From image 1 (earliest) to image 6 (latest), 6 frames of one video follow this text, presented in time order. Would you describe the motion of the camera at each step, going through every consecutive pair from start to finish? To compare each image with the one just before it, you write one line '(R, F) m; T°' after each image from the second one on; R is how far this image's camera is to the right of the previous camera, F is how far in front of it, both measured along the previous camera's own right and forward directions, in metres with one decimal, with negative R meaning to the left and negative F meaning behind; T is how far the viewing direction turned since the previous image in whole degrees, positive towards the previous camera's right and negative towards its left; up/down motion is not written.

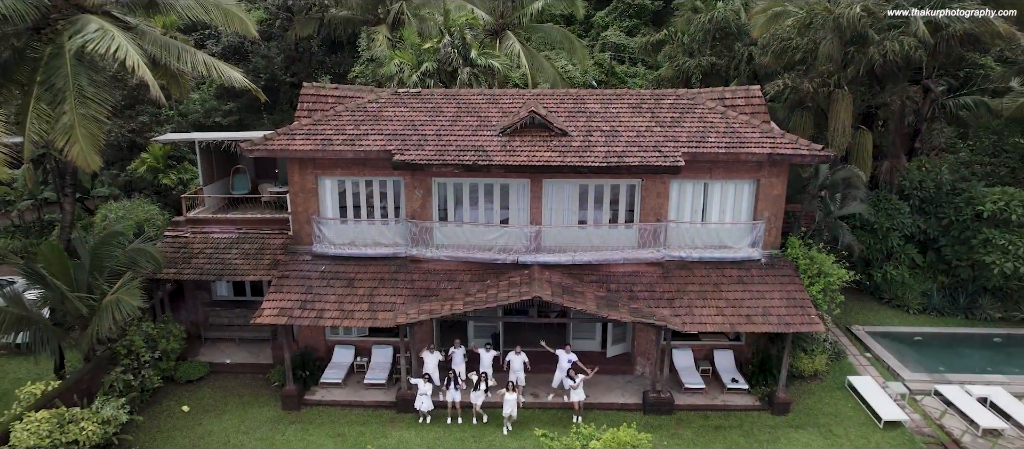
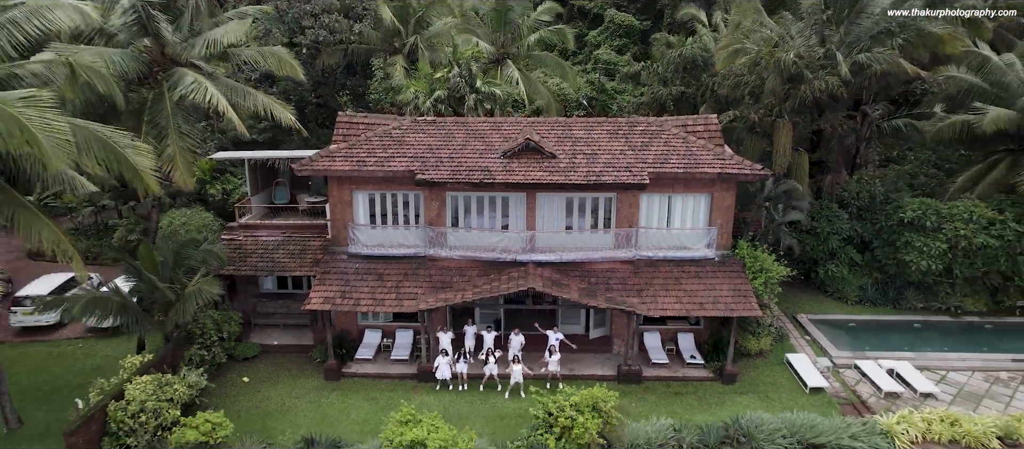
(0.0, -2.6) m; 0°
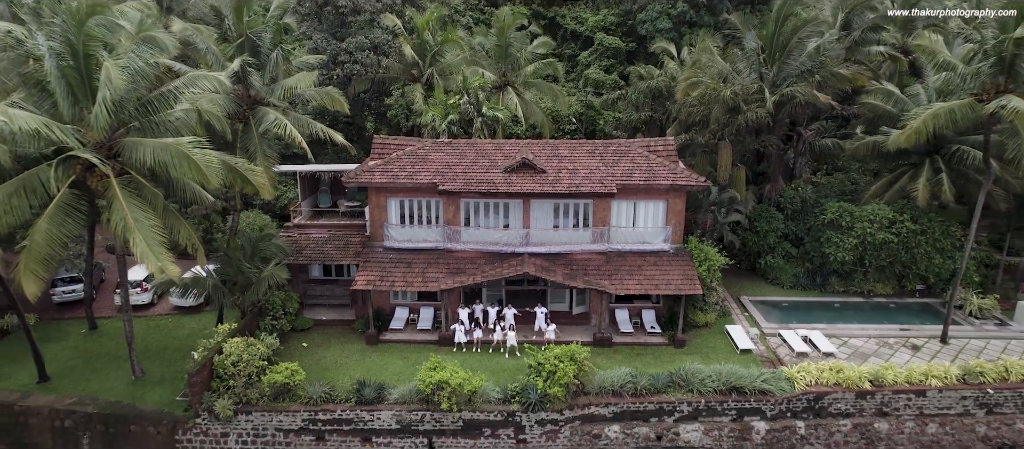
(0.0, -4.0) m; 0°
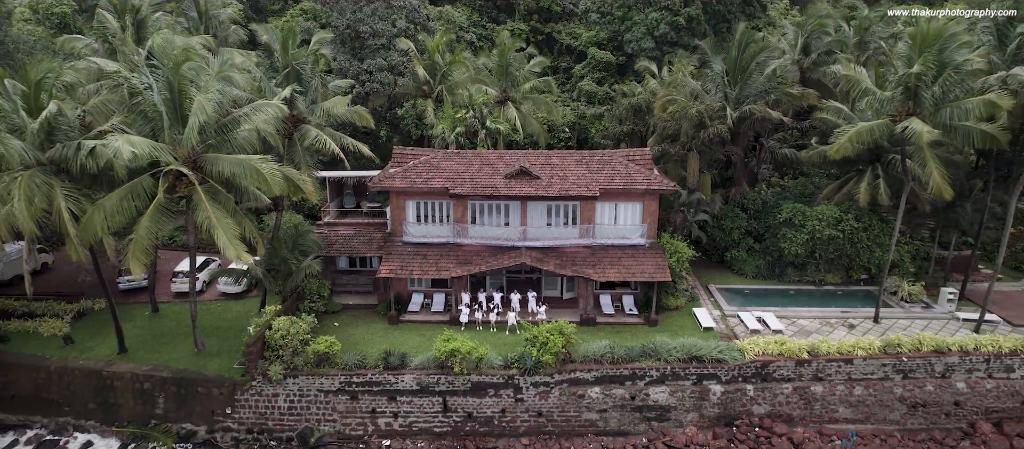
(0.0, -3.2) m; 0°
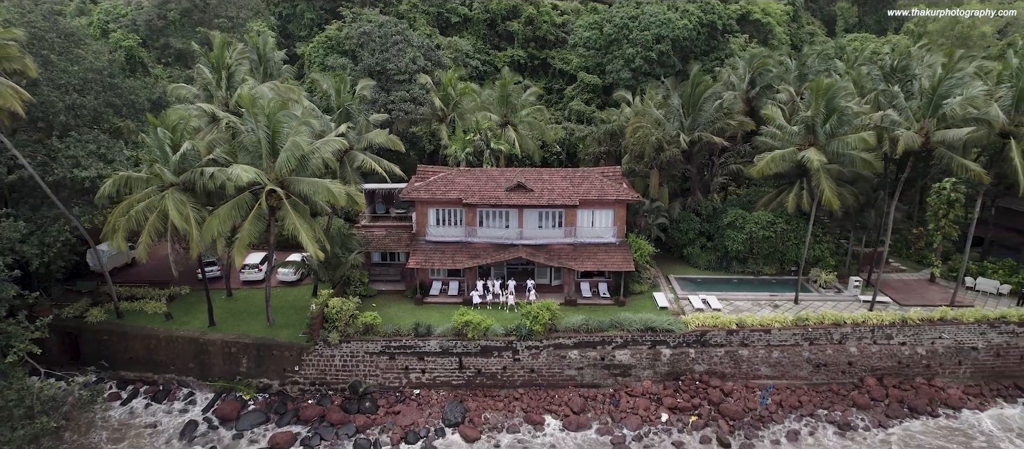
(0.0, -5.8) m; 0°
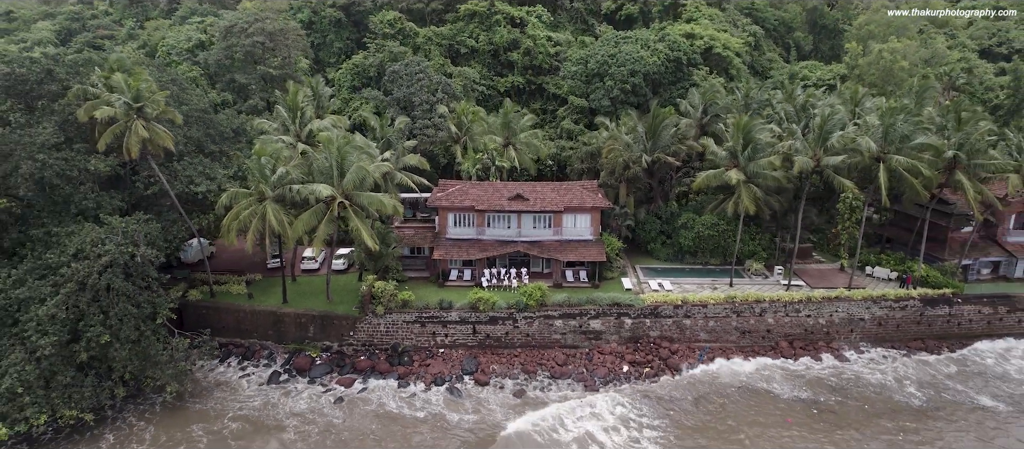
(0.0, -7.9) m; 0°
